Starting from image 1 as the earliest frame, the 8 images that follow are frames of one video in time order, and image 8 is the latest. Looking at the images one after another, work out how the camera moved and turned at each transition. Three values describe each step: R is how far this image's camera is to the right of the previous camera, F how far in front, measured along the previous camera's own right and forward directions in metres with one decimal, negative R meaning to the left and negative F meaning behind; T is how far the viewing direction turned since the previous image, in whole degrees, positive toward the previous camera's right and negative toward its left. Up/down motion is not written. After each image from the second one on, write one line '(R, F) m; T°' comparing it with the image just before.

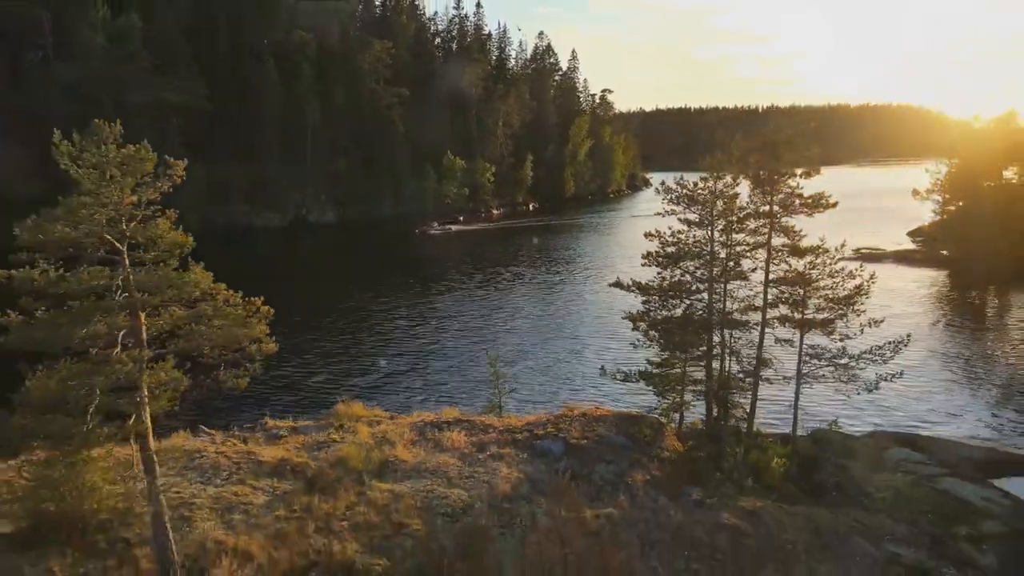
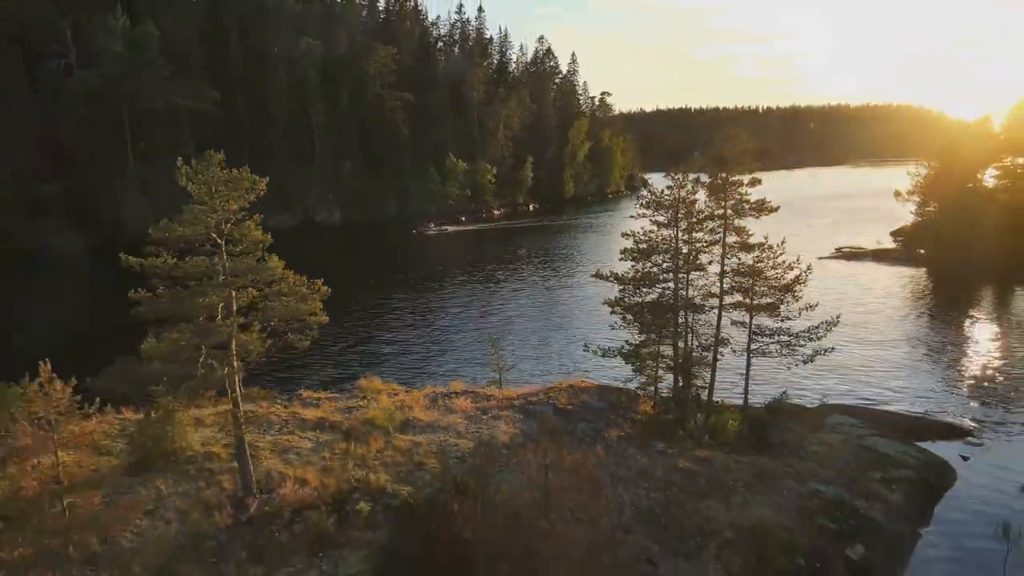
(+0.1, -2.7) m; 0°
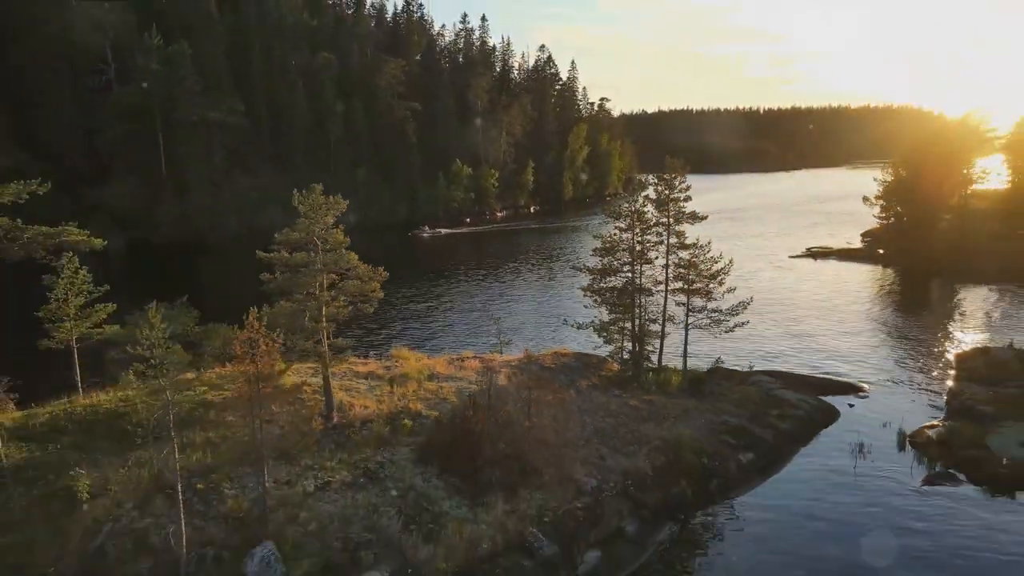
(+0.1, -5.6) m; 0°
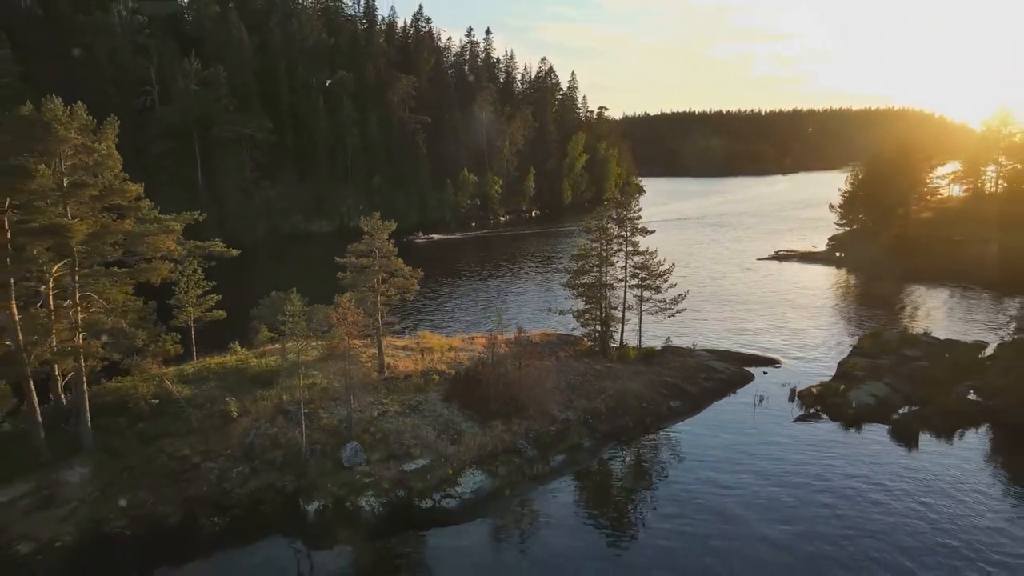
(+0.2, -7.4) m; 0°
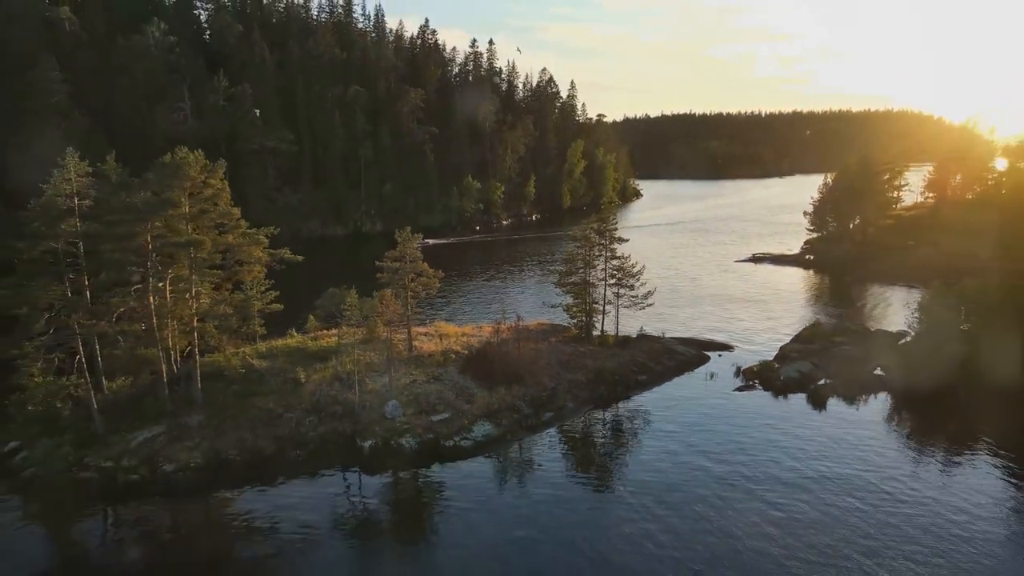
(0.0, -6.7) m; 0°
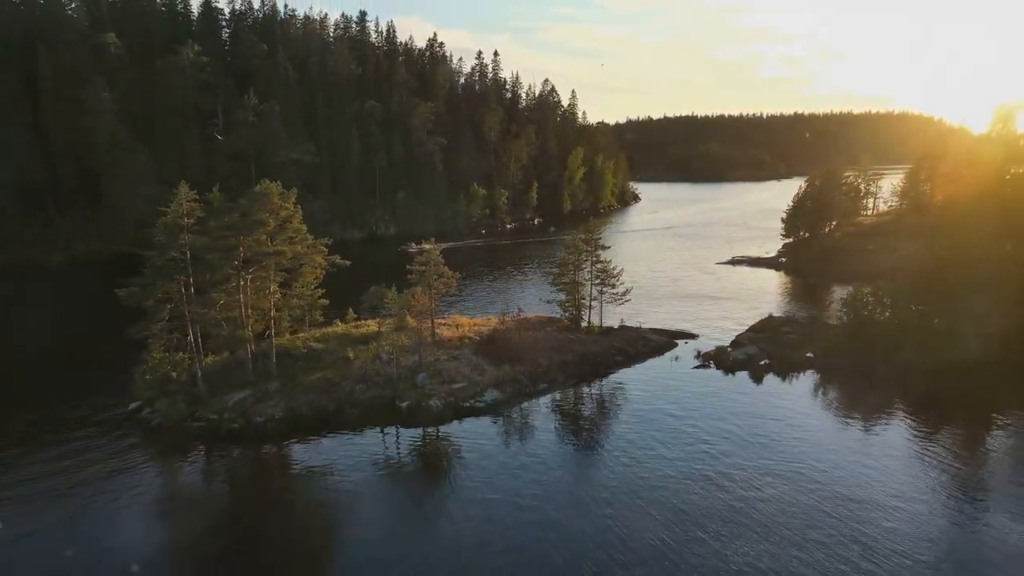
(0.0, -7.8) m; 0°
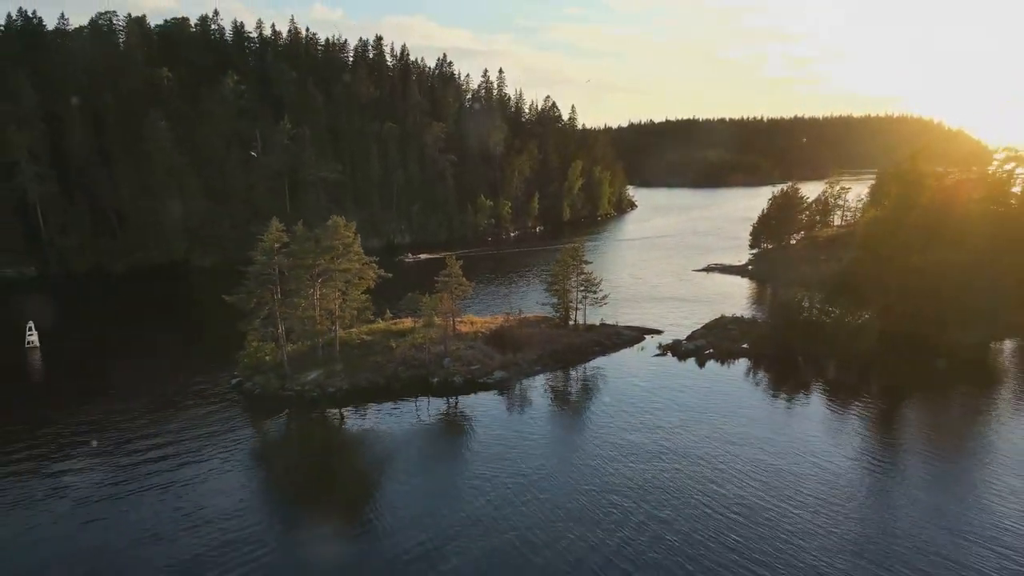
(+0.1, -11.7) m; 0°
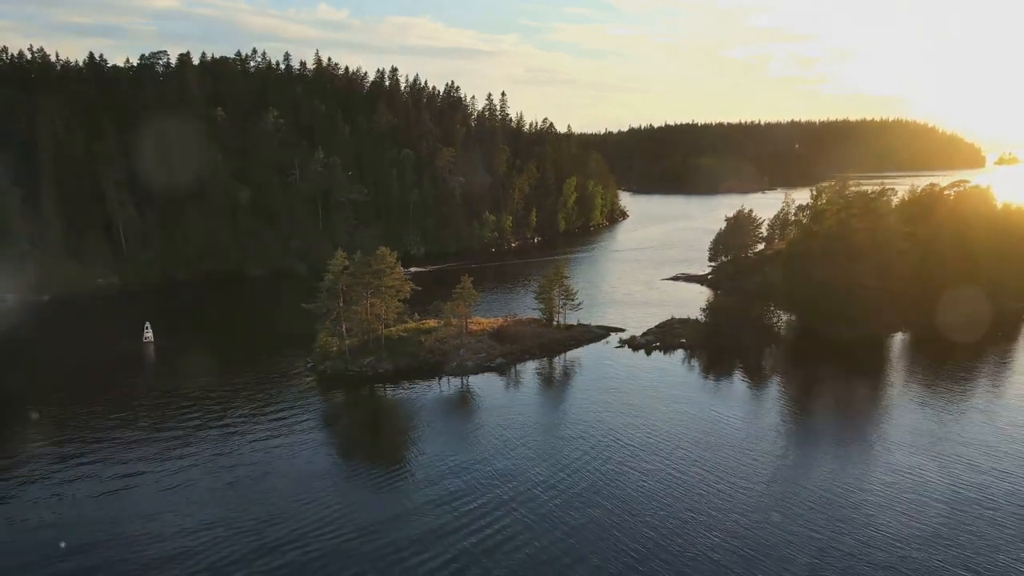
(+0.5, -17.6) m; 0°
